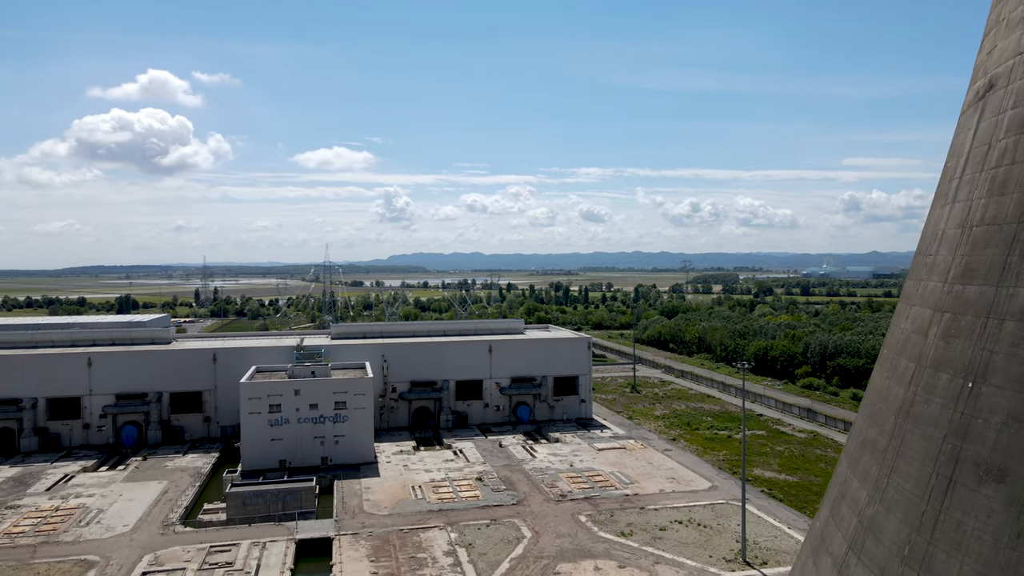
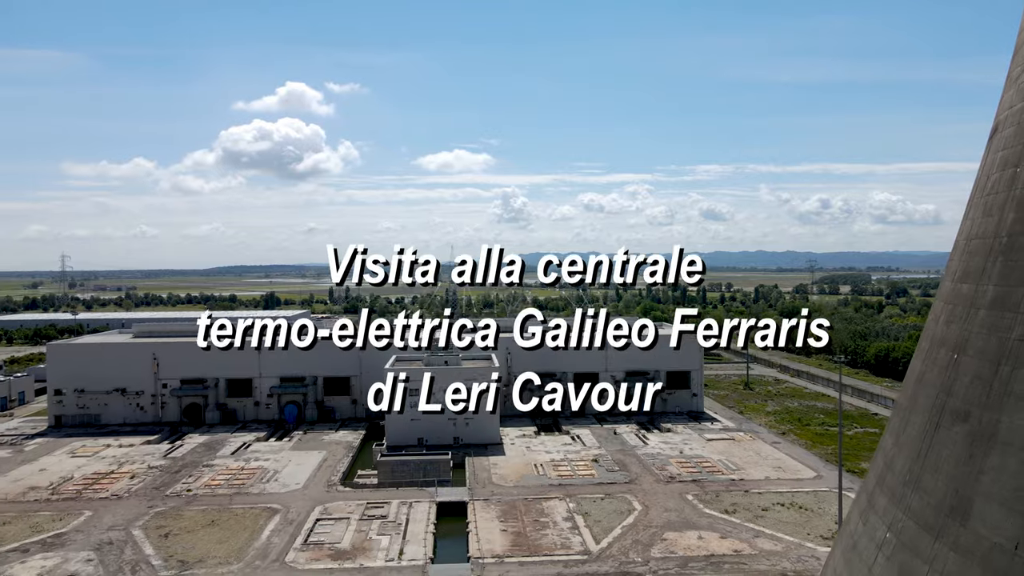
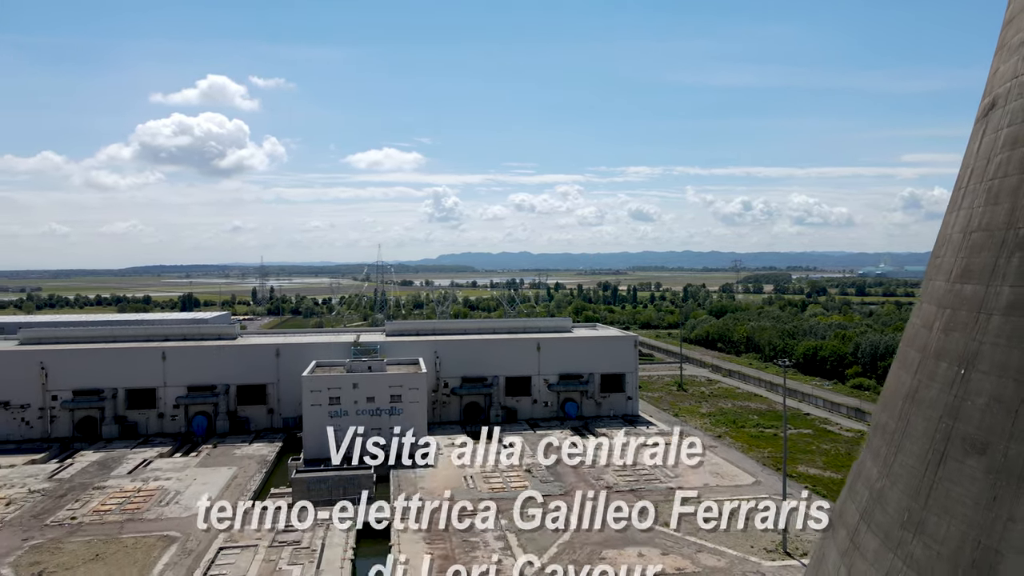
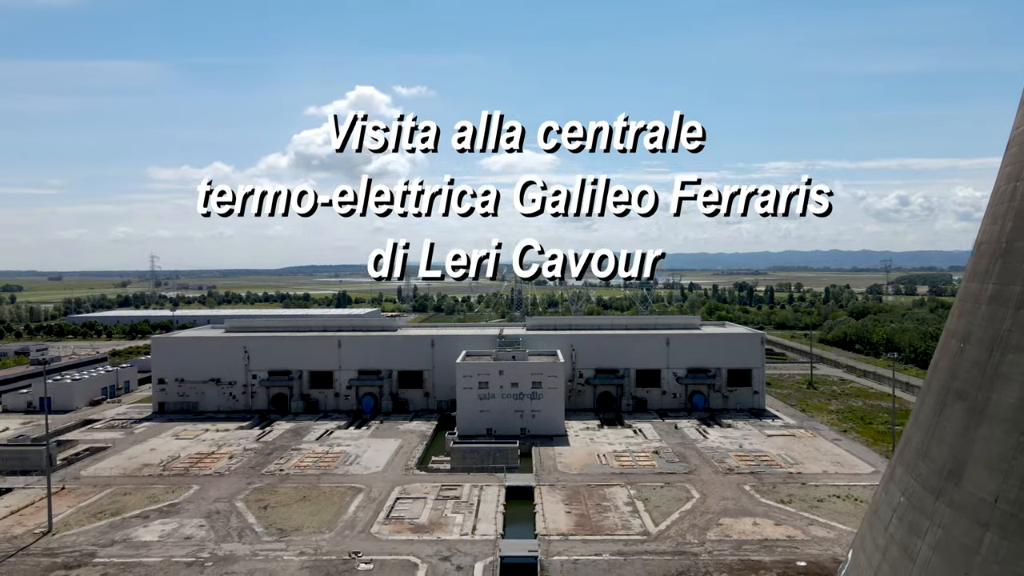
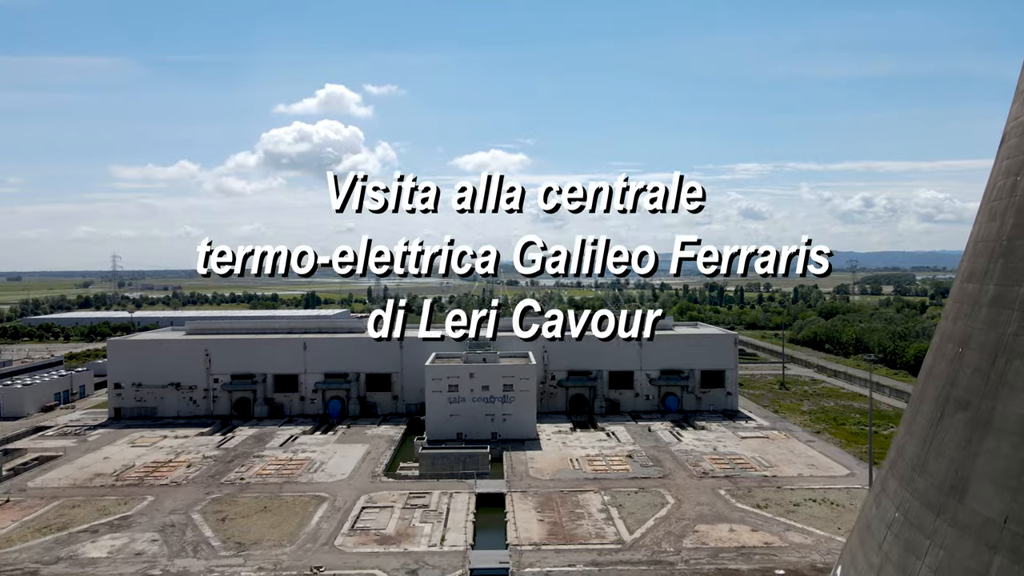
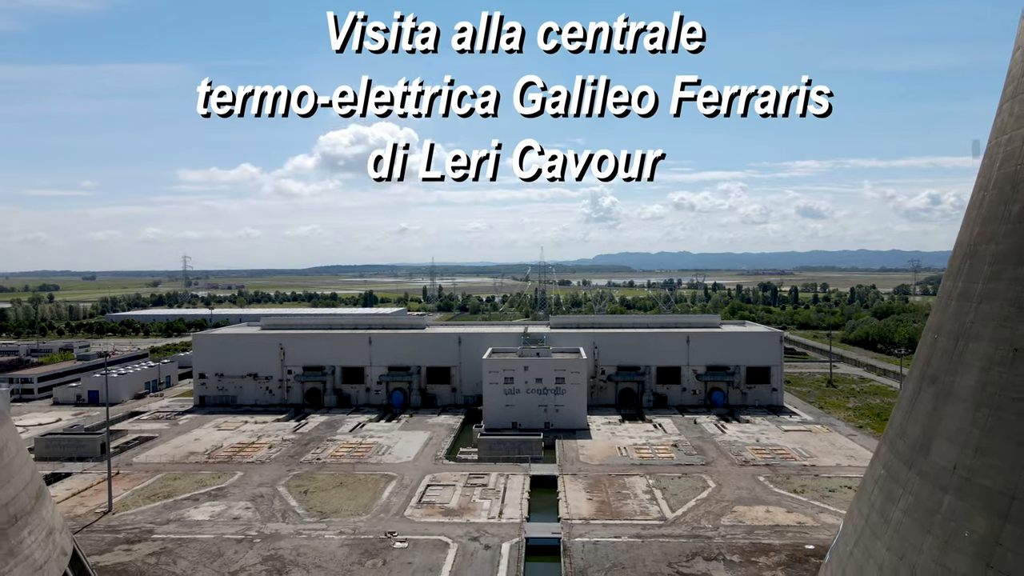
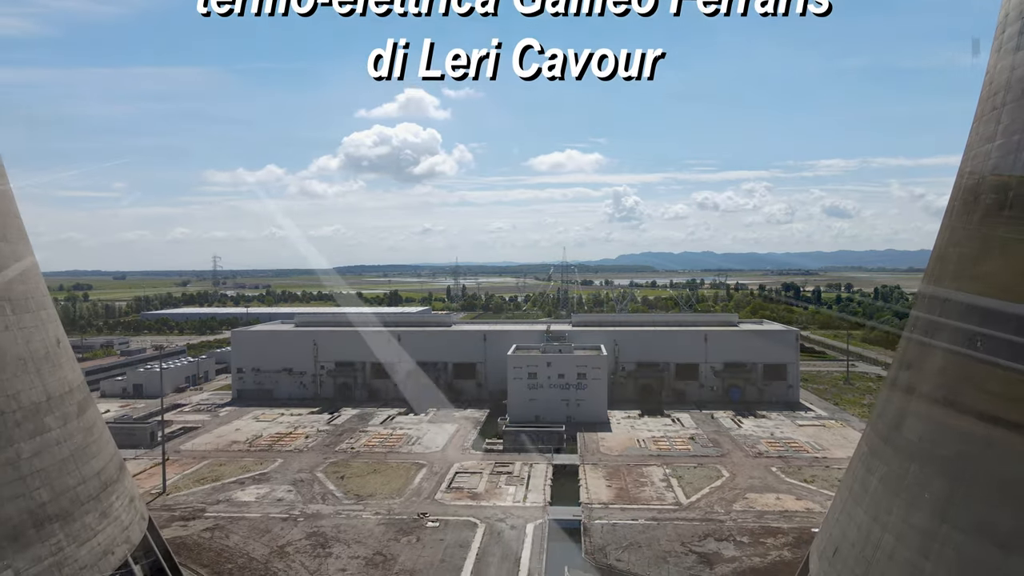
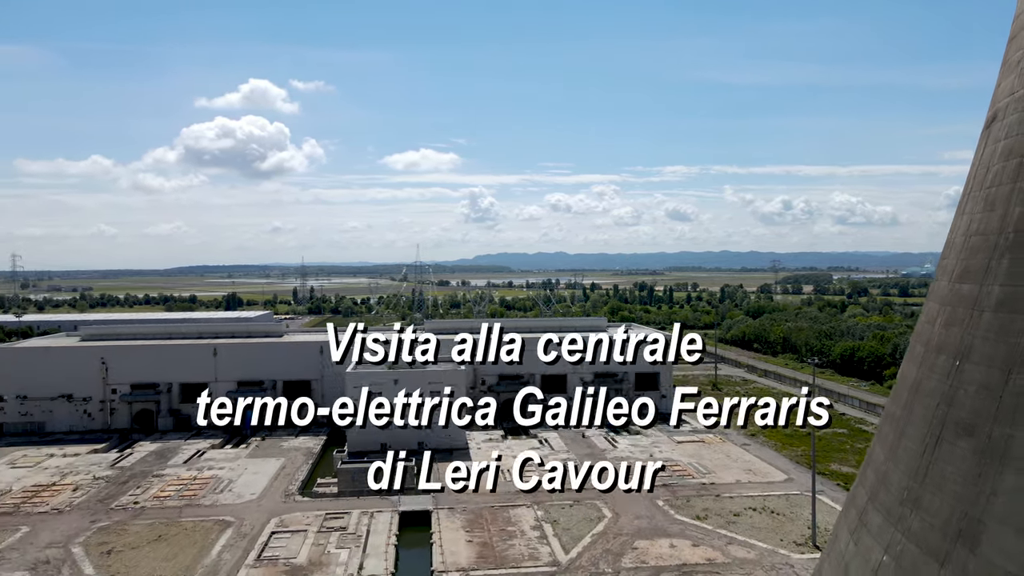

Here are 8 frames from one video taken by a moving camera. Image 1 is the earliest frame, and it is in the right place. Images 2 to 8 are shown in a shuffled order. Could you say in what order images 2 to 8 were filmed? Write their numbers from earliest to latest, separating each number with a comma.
3, 8, 2, 5, 4, 6, 7
